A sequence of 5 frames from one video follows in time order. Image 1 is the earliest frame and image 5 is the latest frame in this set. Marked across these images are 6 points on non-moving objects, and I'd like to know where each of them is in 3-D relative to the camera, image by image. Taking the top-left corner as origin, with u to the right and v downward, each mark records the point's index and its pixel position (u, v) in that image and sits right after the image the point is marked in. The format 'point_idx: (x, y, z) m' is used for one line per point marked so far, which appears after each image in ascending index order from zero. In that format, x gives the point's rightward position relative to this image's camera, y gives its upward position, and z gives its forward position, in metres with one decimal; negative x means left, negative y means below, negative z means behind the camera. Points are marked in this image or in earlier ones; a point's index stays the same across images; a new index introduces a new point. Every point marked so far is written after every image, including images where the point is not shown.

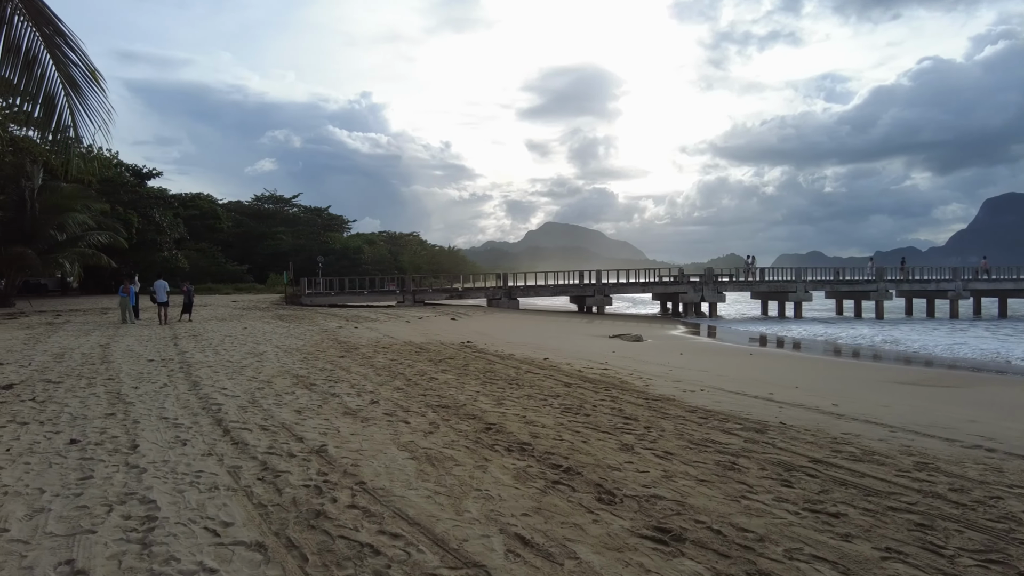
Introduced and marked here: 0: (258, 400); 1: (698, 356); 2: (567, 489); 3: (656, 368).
0: (-2.7, -1.2, +6.8) m
1: (+4.0, -1.5, +14.3) m
2: (+0.3, -1.2, +4.0) m
3: (+2.4, -1.3, +10.8) m
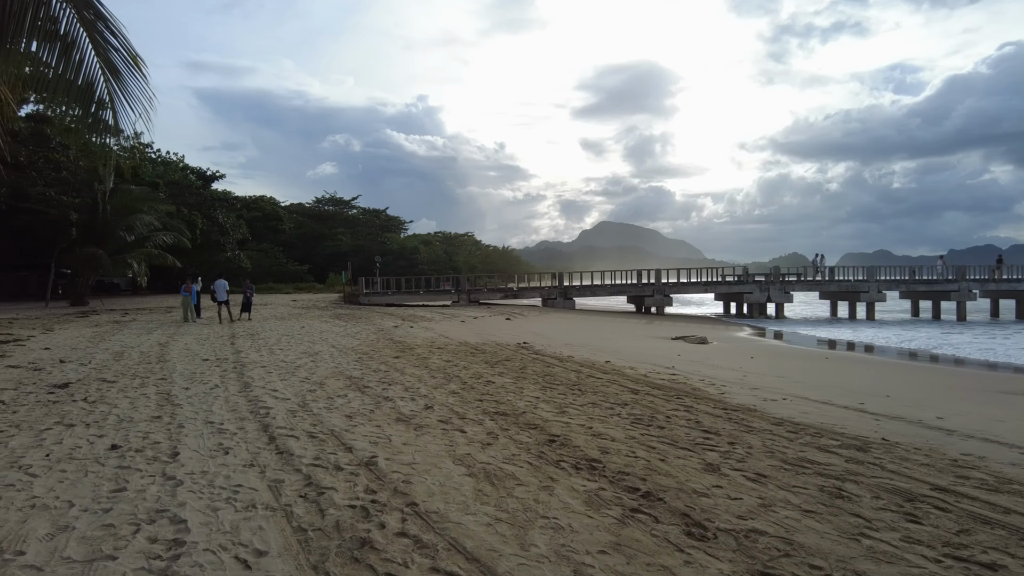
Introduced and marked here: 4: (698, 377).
0: (-2.0, -1.2, +6.5) m
1: (+5.3, -1.5, +13.4) m
2: (+0.7, -1.2, +3.4) m
3: (+3.3, -1.3, +10.0) m
4: (+2.6, -1.3, +9.2) m
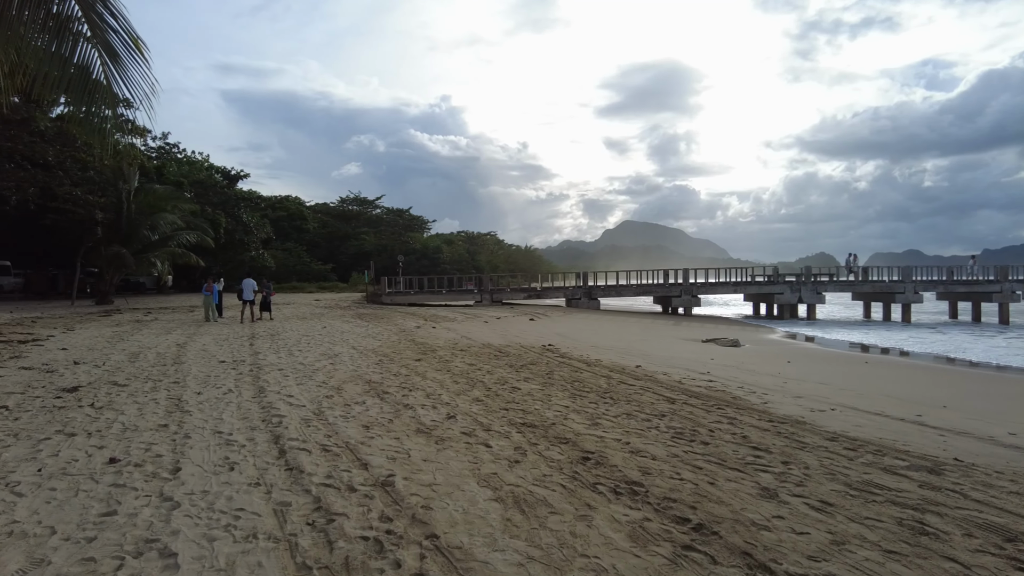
0: (-1.8, -1.2, +6.1) m
1: (+5.8, -1.5, +12.7) m
2: (+0.9, -1.2, +2.9) m
3: (+3.7, -1.3, +9.5) m
4: (+3.0, -1.3, +8.6) m
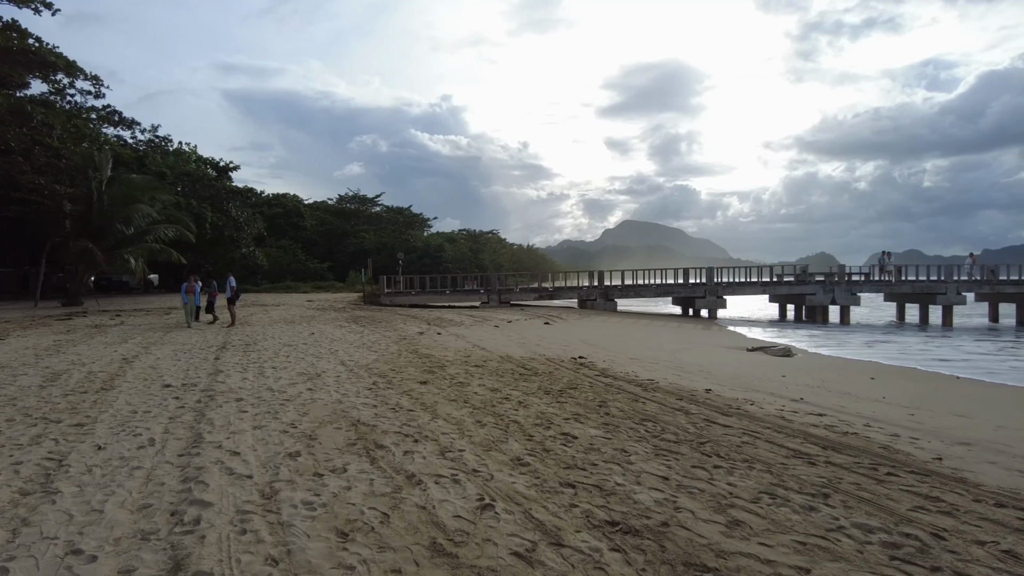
0: (-1.4, -1.2, +3.8) m
1: (+6.2, -1.5, +10.4) m
2: (+1.3, -1.3, +0.6) m
3: (+4.1, -1.4, +7.1) m
4: (+3.4, -1.3, +6.3) m
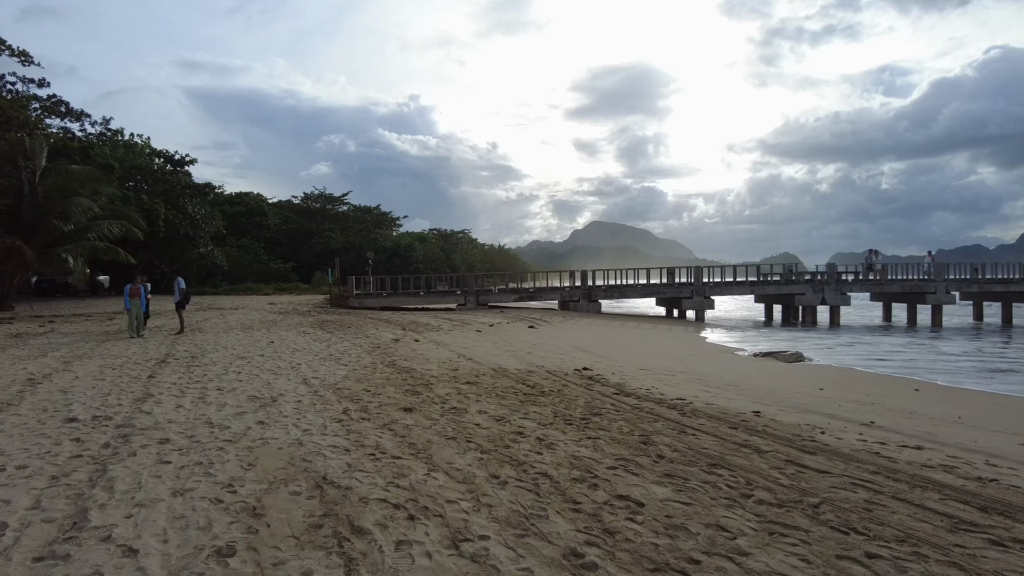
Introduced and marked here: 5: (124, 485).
0: (-1.1, -1.2, +2.1) m
1: (+6.1, -1.5, +9.1) m
2: (+1.7, -1.2, -0.9) m
3: (+4.2, -1.4, +5.7) m
4: (+3.6, -1.3, +4.9) m
5: (-2.3, -1.2, +4.0) m
